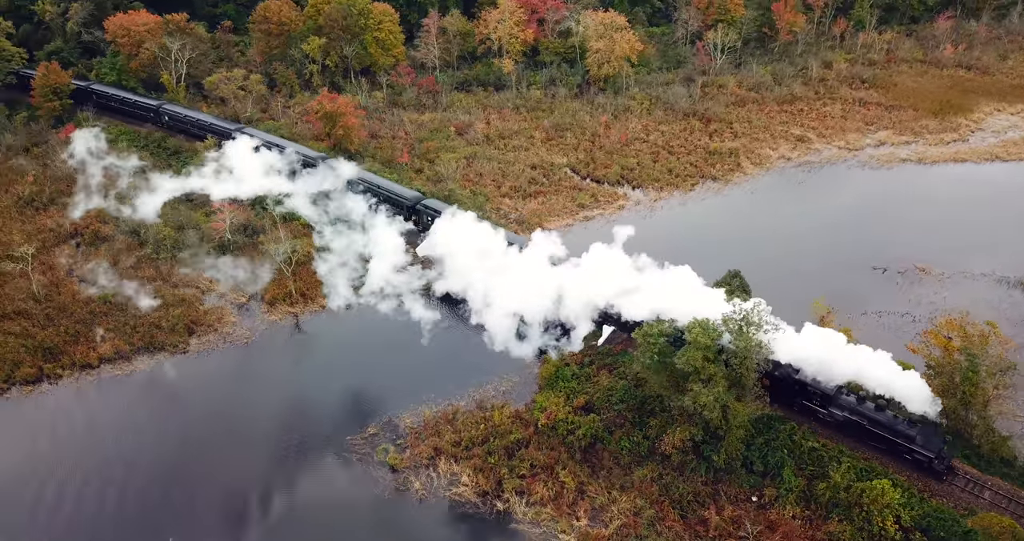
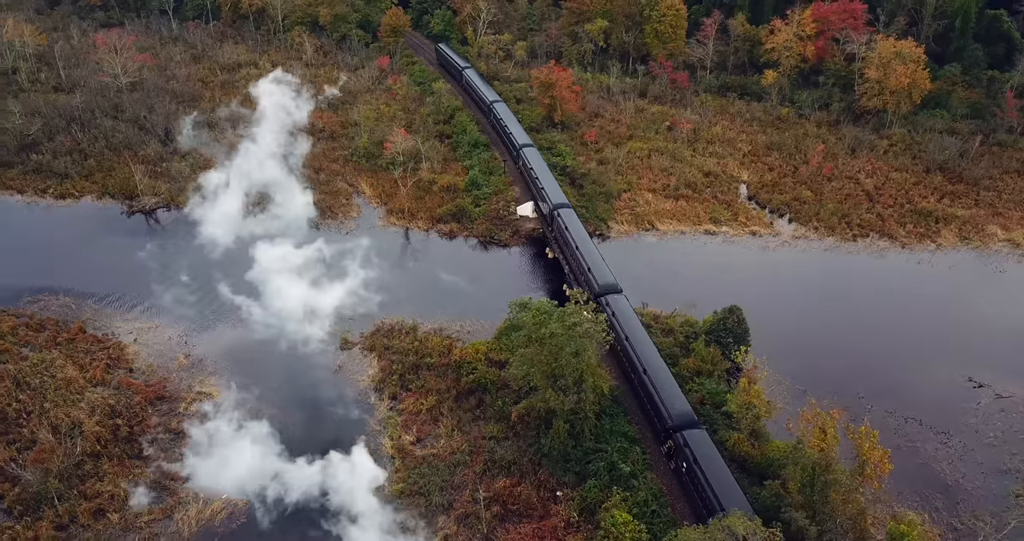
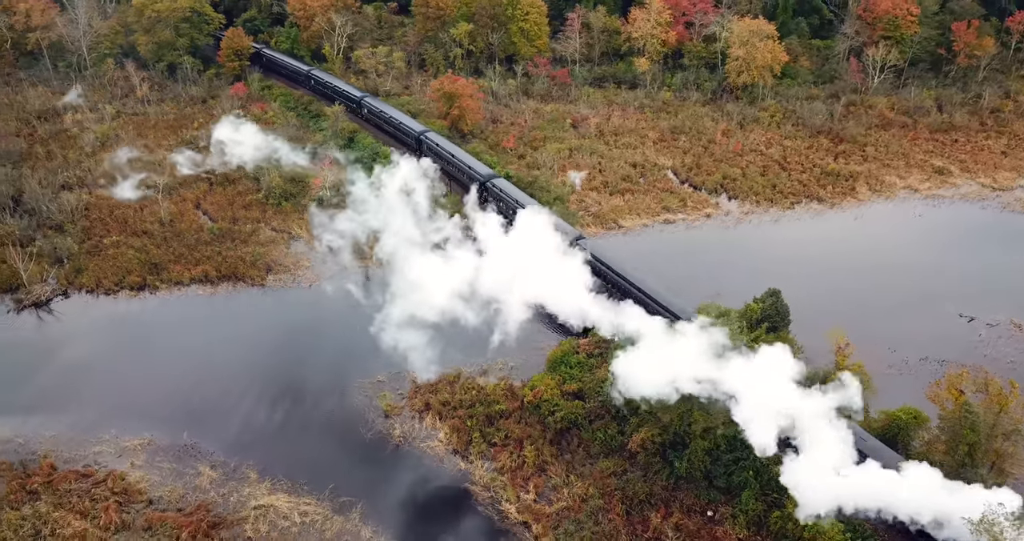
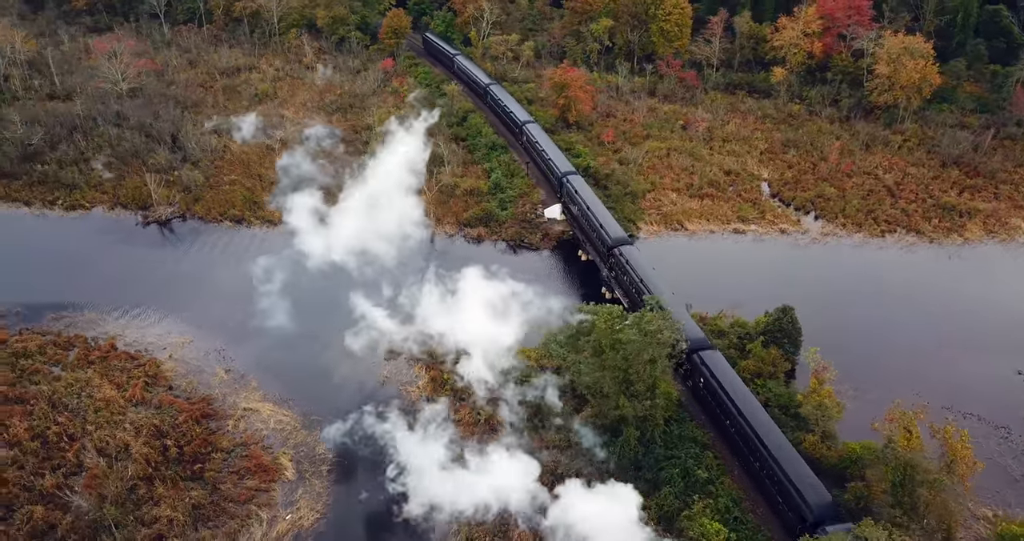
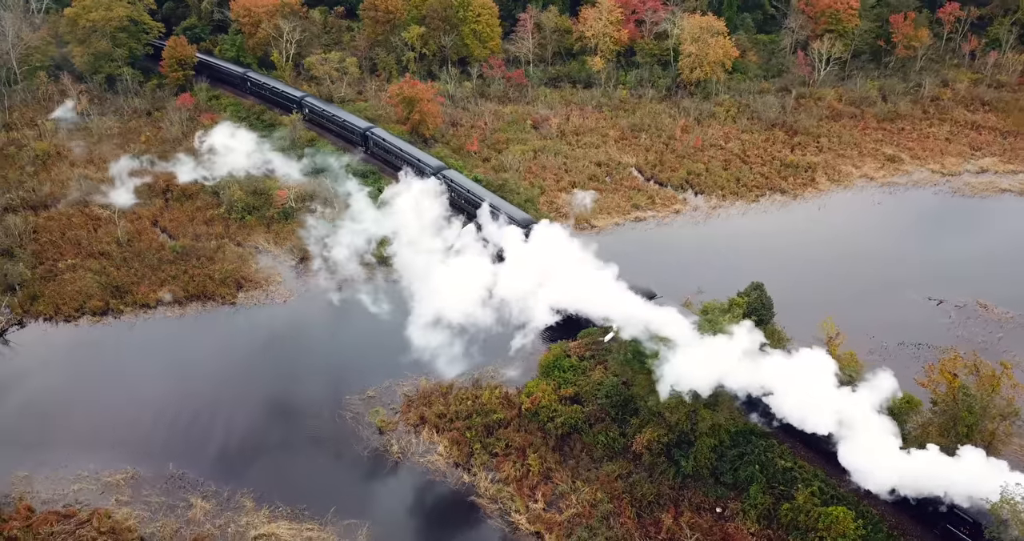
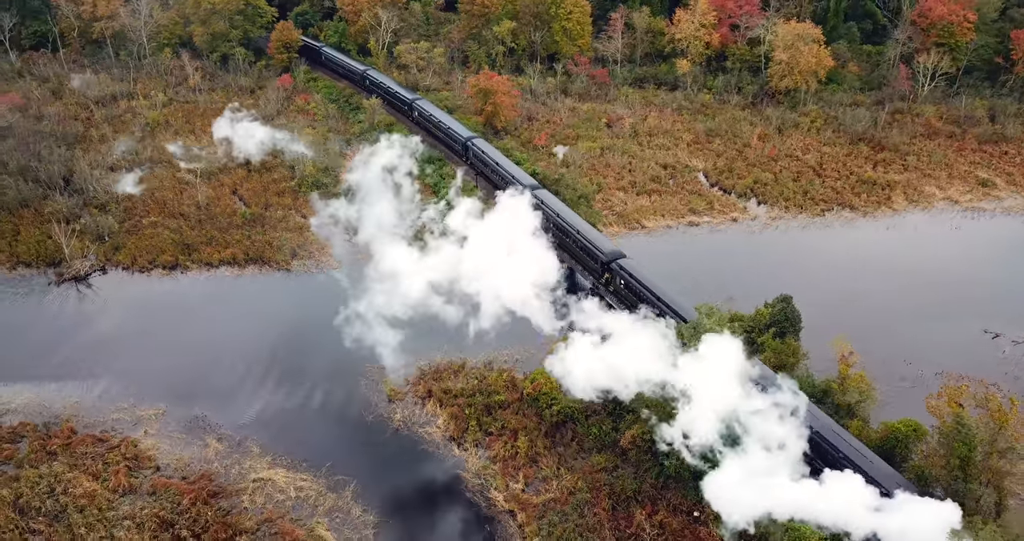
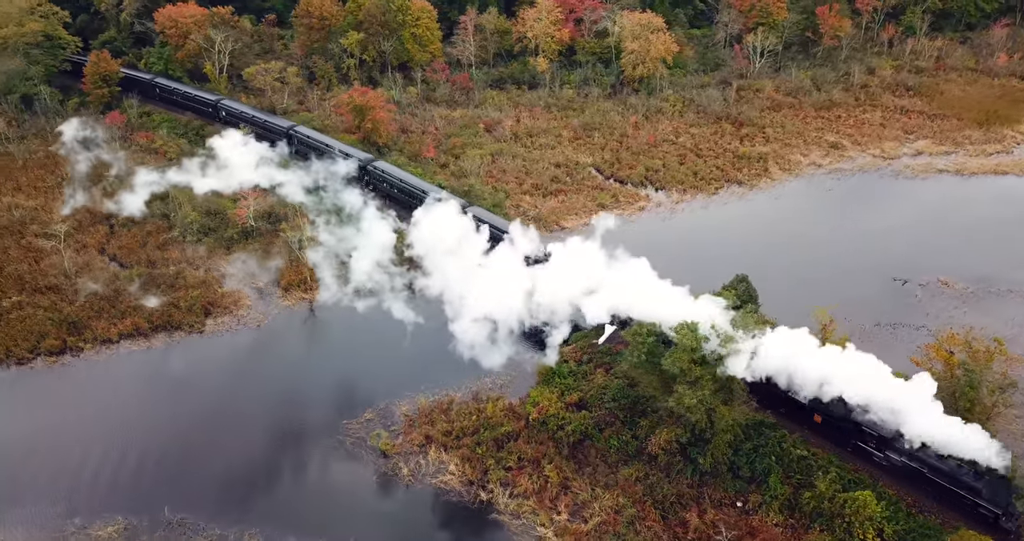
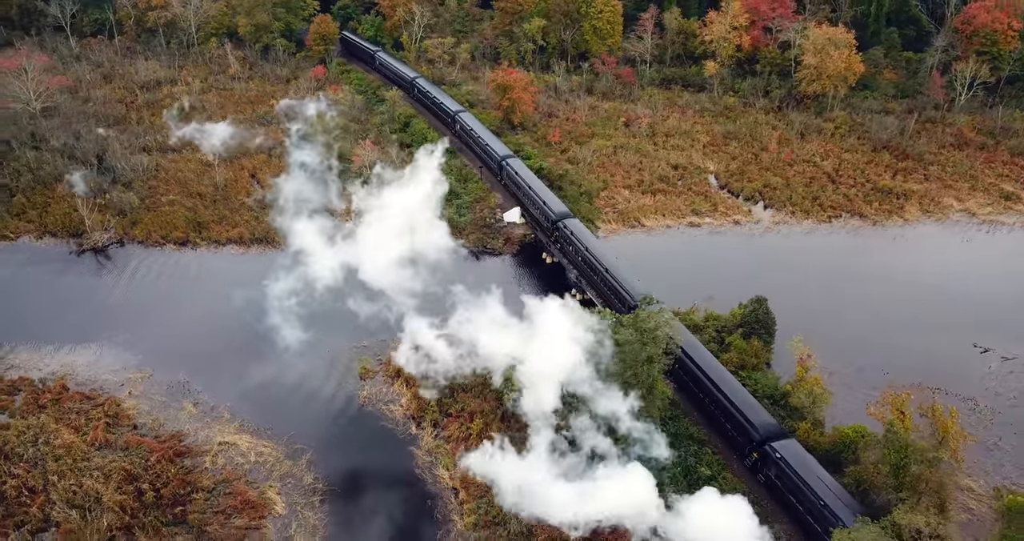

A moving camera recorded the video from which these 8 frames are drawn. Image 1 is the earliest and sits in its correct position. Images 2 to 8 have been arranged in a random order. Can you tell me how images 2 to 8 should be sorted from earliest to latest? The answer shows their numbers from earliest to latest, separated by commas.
7, 5, 3, 6, 8, 4, 2
